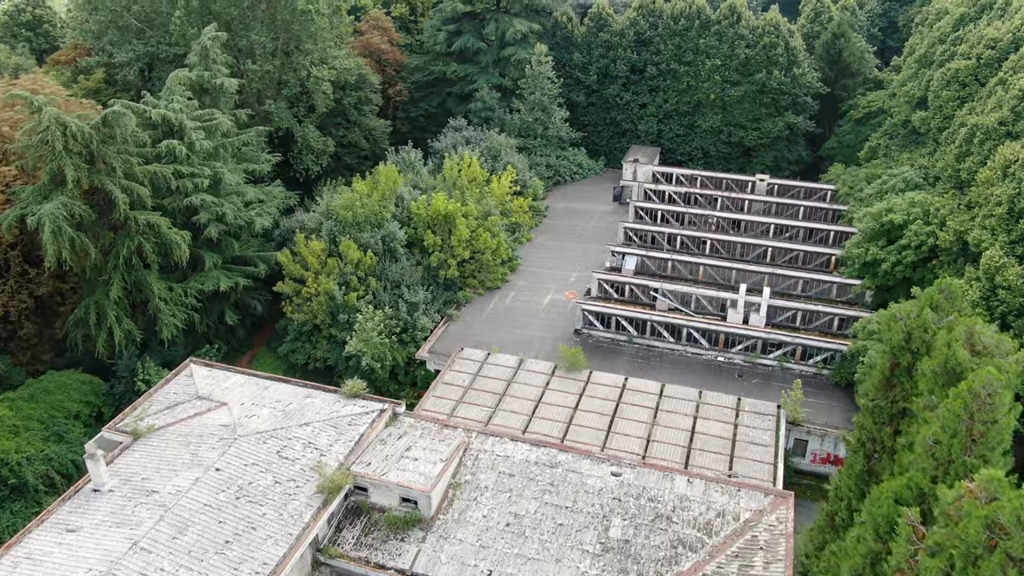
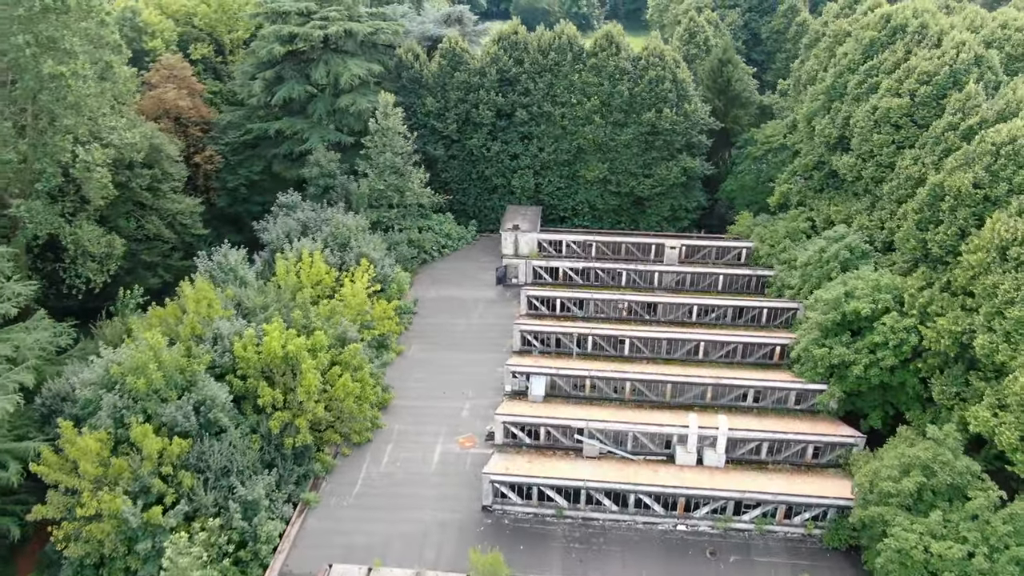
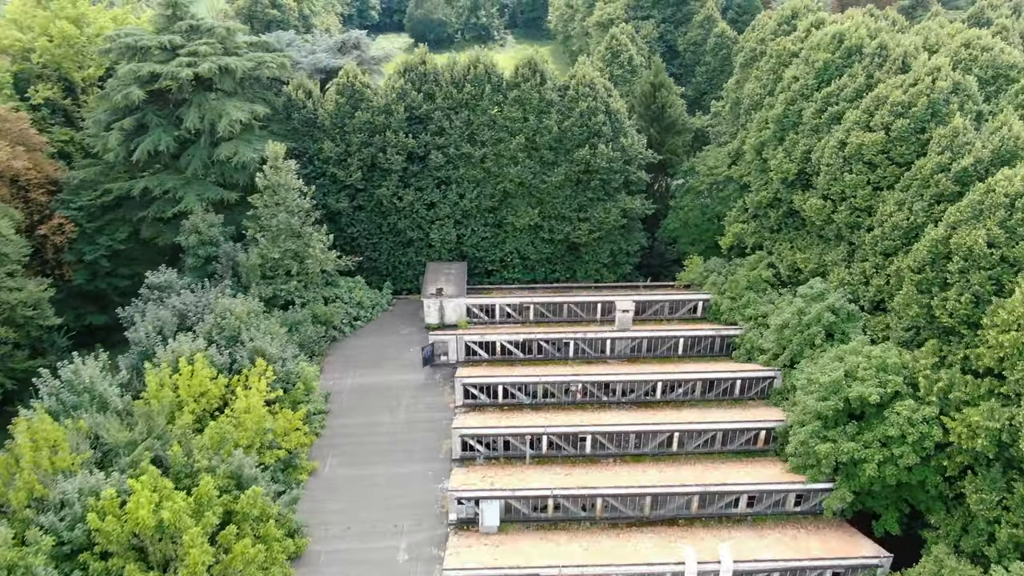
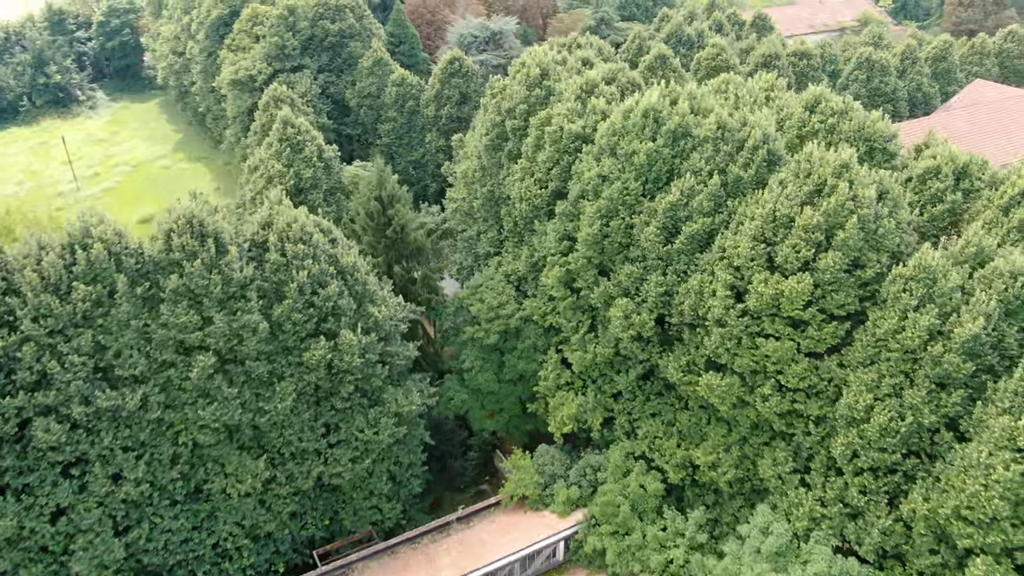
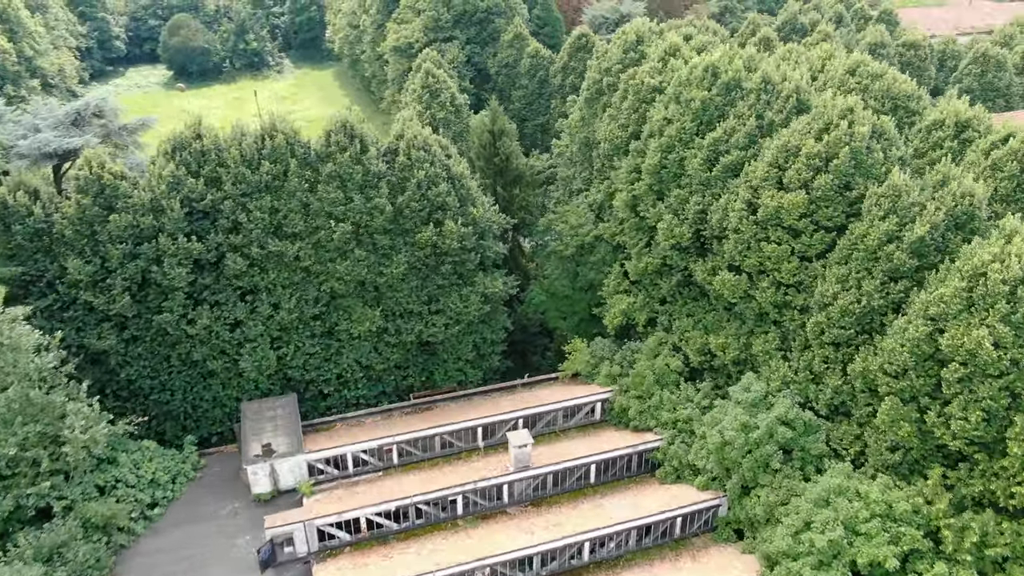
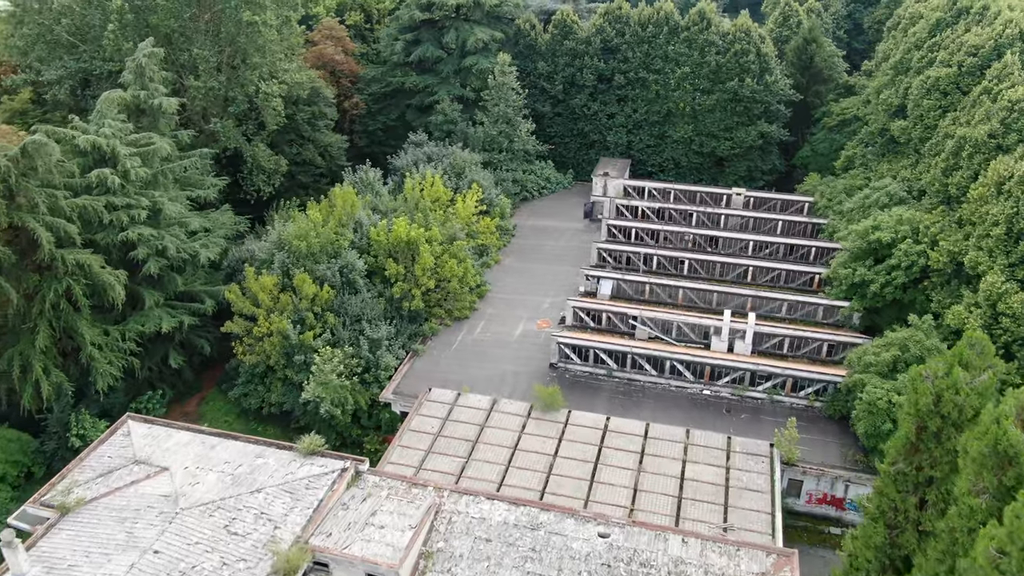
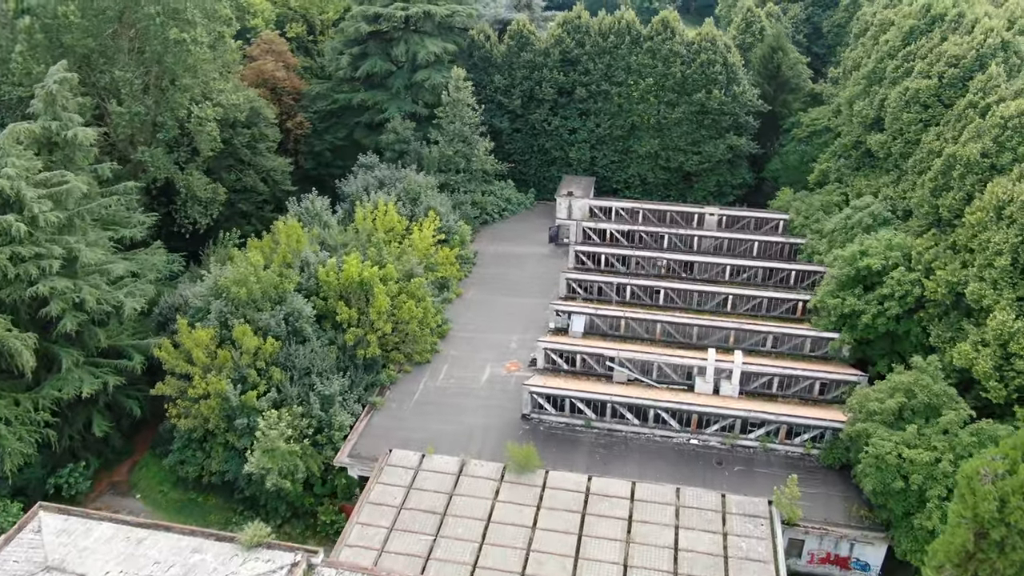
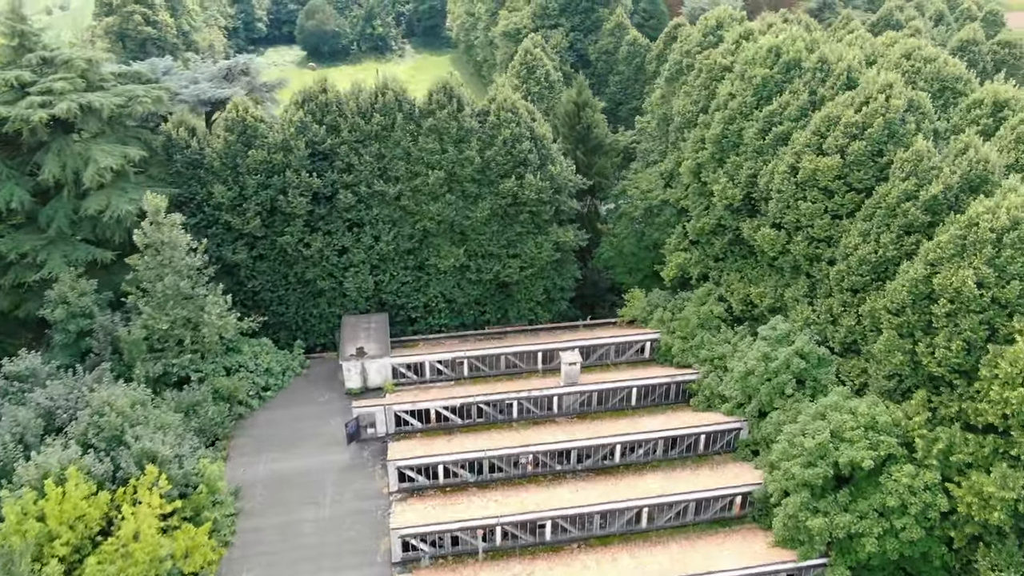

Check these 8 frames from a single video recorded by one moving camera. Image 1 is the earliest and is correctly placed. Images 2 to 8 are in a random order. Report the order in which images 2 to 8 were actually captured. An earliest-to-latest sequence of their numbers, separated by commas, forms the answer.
6, 7, 2, 3, 8, 5, 4
